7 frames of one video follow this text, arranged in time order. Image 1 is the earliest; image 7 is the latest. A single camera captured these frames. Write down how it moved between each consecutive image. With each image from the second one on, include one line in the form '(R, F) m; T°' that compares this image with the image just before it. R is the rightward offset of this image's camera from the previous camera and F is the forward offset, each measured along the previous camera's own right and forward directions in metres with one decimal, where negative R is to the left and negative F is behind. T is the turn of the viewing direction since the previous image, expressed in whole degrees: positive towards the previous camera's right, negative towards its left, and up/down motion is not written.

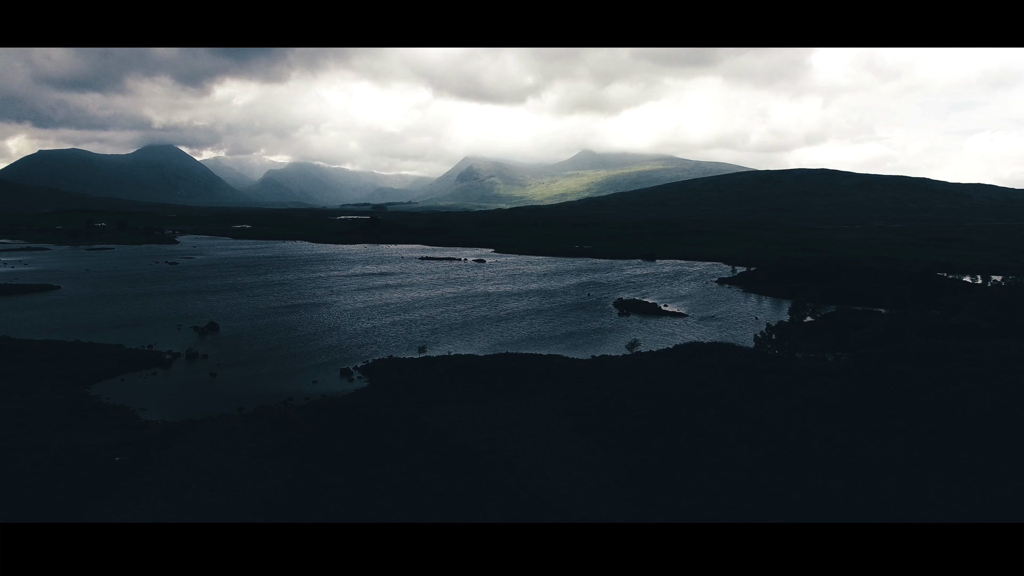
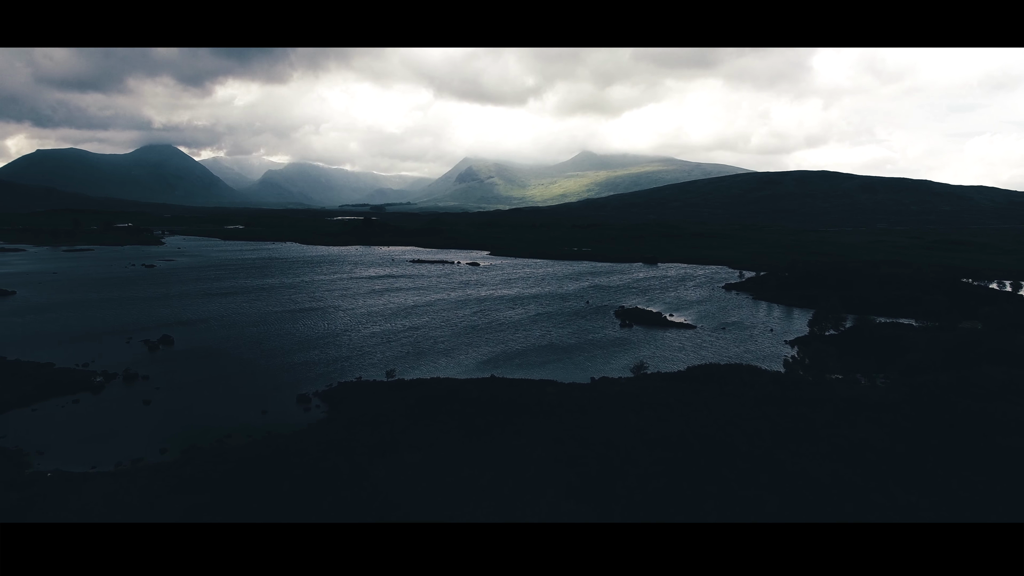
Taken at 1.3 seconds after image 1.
(+0.7, +4.0) m; 0°
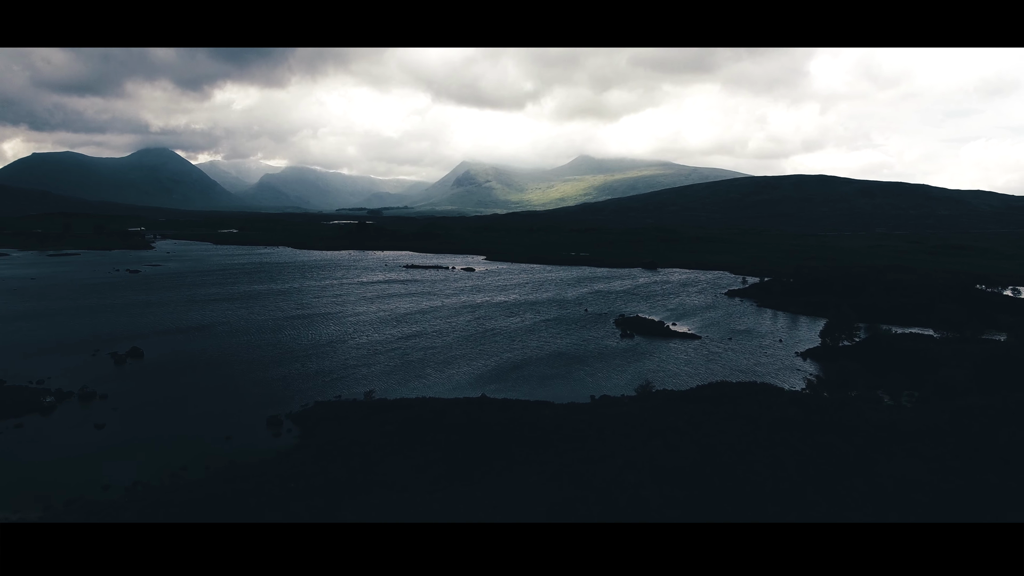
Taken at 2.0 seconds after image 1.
(+0.3, +2.2) m; 0°
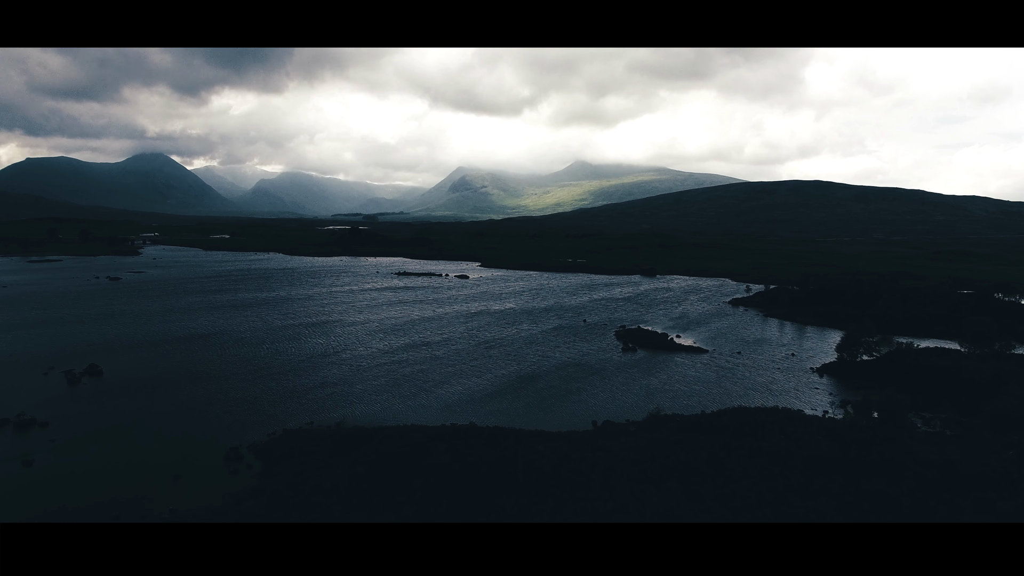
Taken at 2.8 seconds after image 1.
(+0.2, +2.6) m; 0°
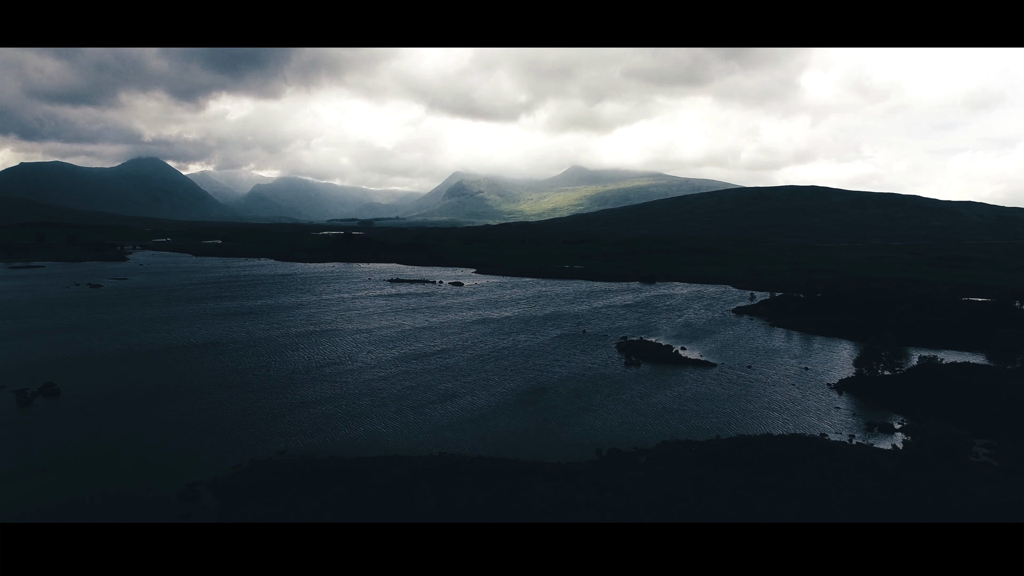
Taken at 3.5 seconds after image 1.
(+0.1, +2.3) m; 0°
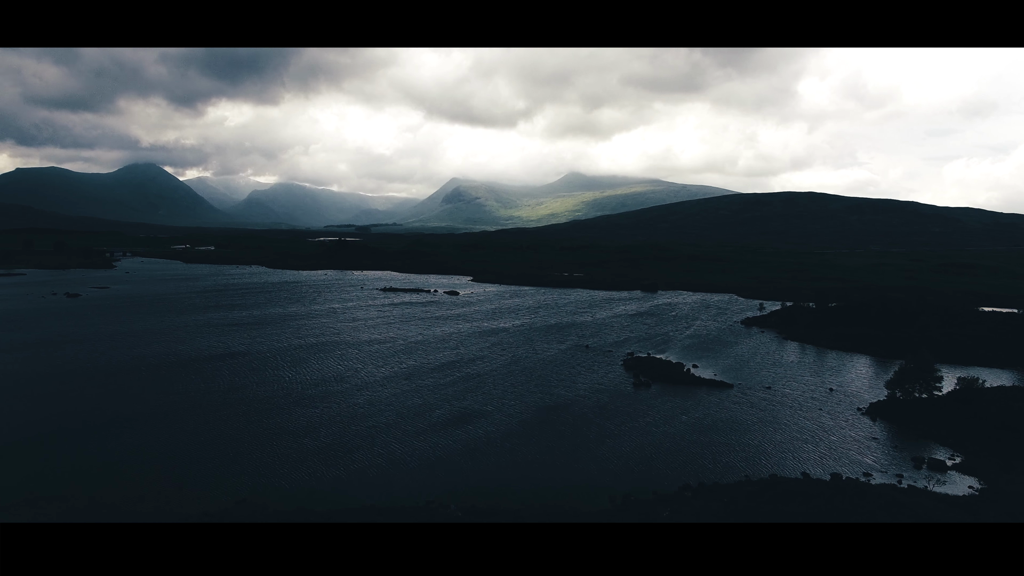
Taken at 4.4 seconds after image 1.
(0.0, +2.8) m; 0°
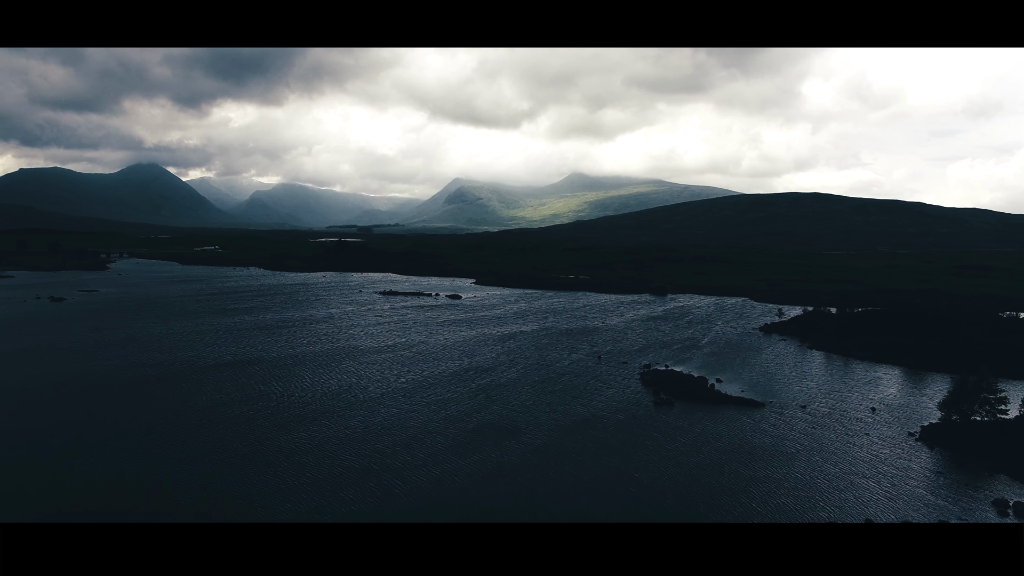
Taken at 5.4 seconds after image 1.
(-0.3, +3.1) m; 0°
